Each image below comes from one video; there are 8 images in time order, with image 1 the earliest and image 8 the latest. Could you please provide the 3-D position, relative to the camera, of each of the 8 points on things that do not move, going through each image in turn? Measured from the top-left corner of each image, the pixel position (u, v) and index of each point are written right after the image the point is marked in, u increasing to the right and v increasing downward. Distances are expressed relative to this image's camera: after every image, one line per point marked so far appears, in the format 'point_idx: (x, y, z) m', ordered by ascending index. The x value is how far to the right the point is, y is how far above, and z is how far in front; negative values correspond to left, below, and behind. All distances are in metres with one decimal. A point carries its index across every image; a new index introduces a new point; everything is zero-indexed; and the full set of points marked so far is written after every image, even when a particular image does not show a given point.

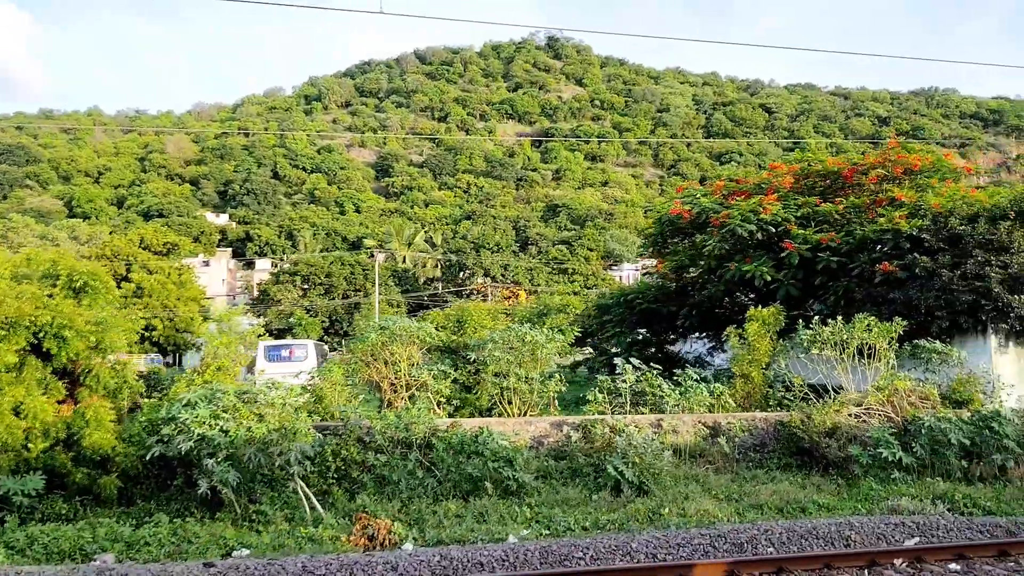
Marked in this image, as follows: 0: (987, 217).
0: (+6.7, +1.0, +12.1) m
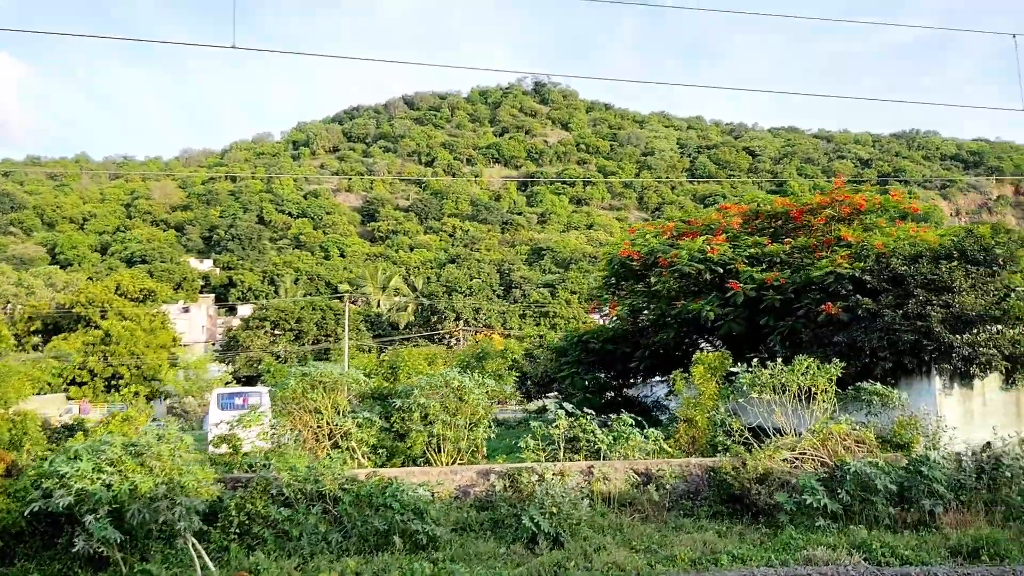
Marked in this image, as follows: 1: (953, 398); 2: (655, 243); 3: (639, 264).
0: (+5.9, +0.4, +12.0) m
1: (+6.0, -1.5, +11.7) m
2: (+2.5, +0.8, +15.1) m
3: (+2.2, +0.4, +15.3) m
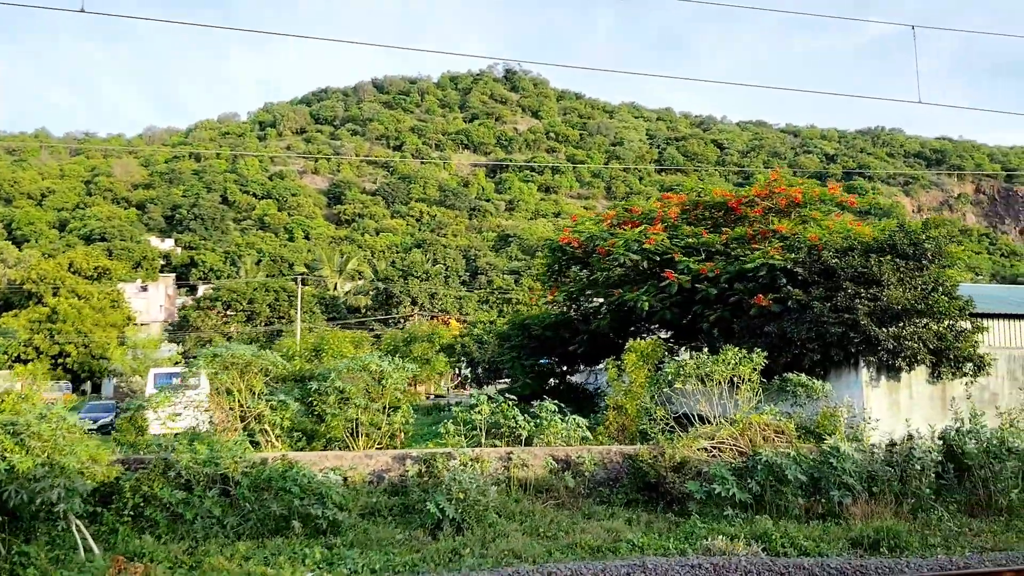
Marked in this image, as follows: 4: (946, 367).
0: (+4.9, +0.5, +12.1) m
1: (+5.1, -1.4, +11.8) m
2: (+1.4, +1.0, +15.0) m
3: (+1.2, +0.6, +15.2) m
4: (+5.9, -1.1, +11.7) m
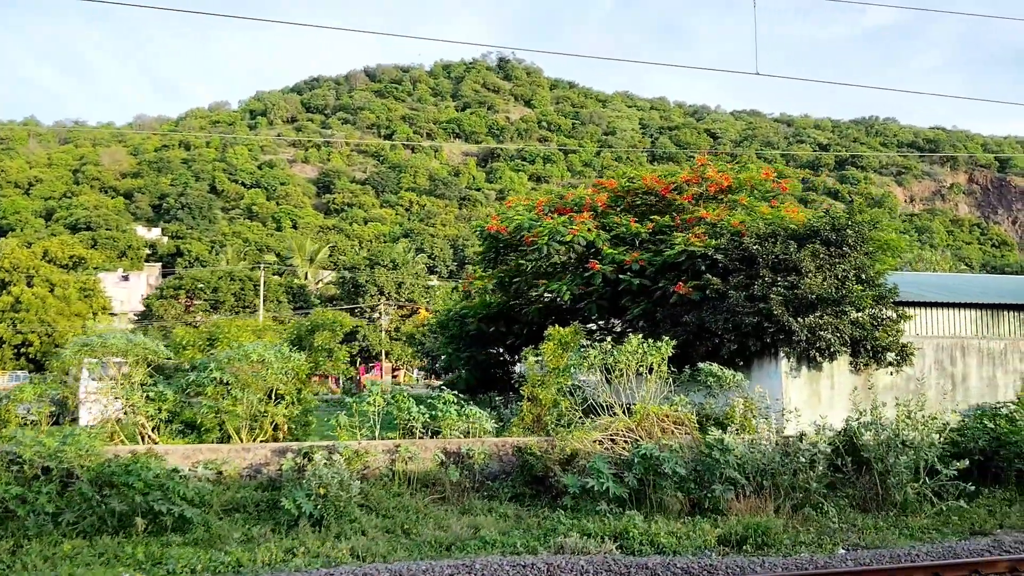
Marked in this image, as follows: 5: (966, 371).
0: (+3.7, +0.7, +11.7) m
1: (+3.8, -1.2, +11.5) m
2: (+0.2, +1.2, +14.6) m
3: (-0.1, +0.8, +14.9) m
4: (+4.7, -0.9, +11.4) m
5: (+6.5, -1.2, +12.4) m
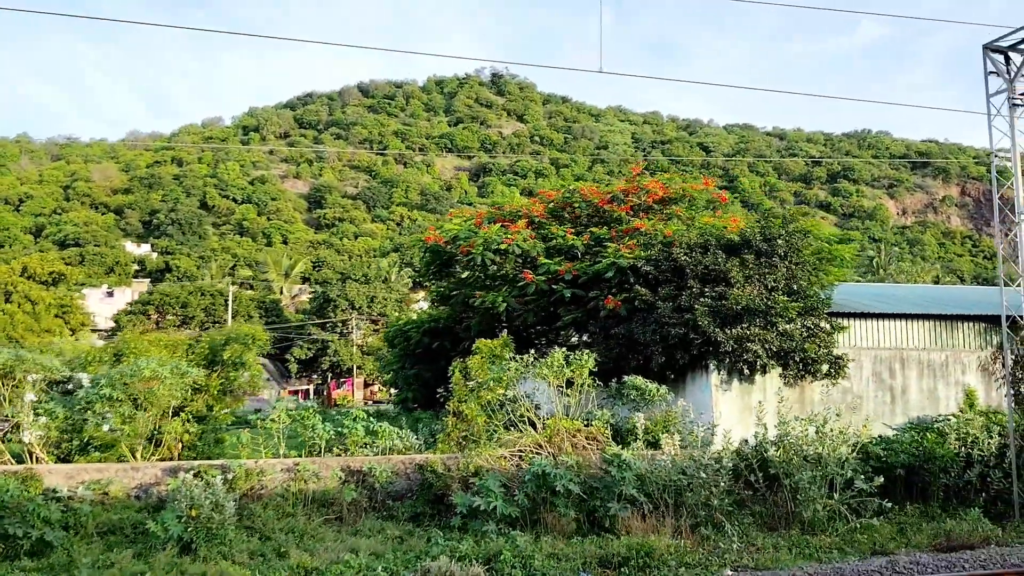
0: (+2.7, +0.6, +11.5) m
1: (+2.8, -1.4, +11.2) m
2: (-0.8, +1.0, +14.4) m
3: (-1.1, +0.6, +14.6) m
4: (+3.7, -1.1, +11.1) m
5: (+5.5, -1.4, +12.1) m
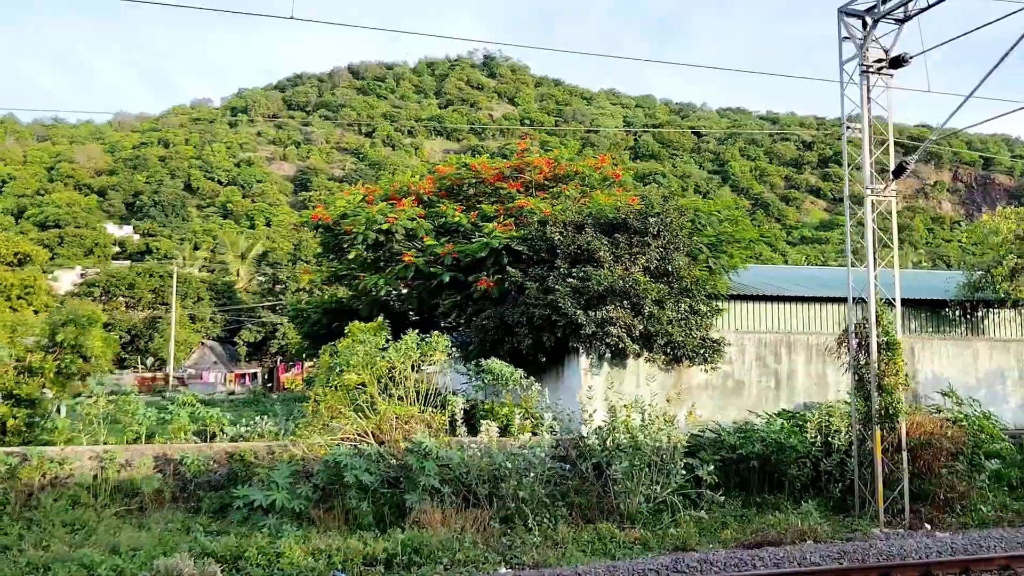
0: (+1.0, +0.8, +11.0) m
1: (+1.1, -1.1, +10.7) m
2: (-2.6, +1.3, +13.8) m
3: (-2.8, +0.9, +14.1) m
4: (+2.0, -0.8, +10.7) m
5: (+3.8, -1.1, +11.6) m
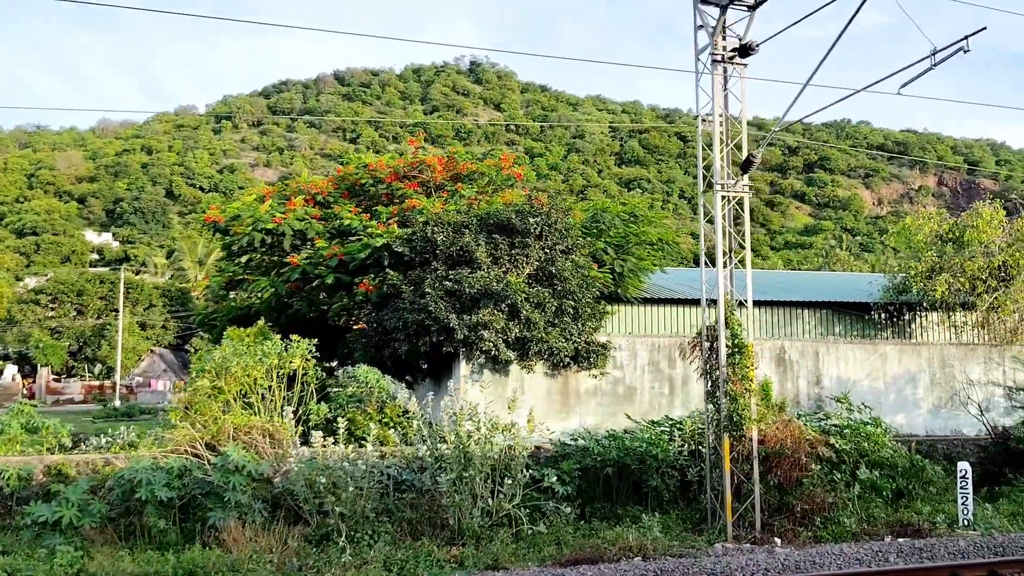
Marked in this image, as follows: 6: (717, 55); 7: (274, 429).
0: (-0.5, +0.8, +10.5) m
1: (-0.4, -1.2, +10.3) m
2: (-4.1, +1.2, +13.4) m
3: (-4.4, +0.9, +13.6) m
4: (+0.5, -0.8, +10.2) m
5: (+2.3, -1.1, +11.2) m
6: (+1.9, +2.1, +7.8) m
7: (-2.3, -1.4, +8.3) m
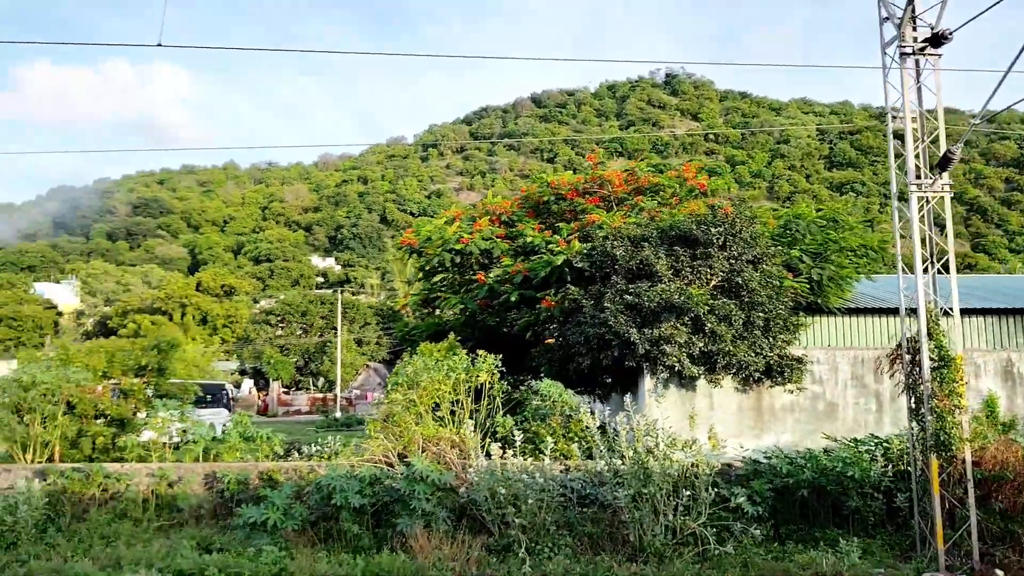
0: (+1.7, +0.6, +10.4) m
1: (+1.8, -1.3, +10.0) m
2: (-1.1, +0.9, +14.0) m
3: (-1.3, +0.6, +14.3) m
4: (+2.6, -1.0, +9.8) m
5: (+4.6, -1.2, +10.3) m
6: (+3.3, +2.0, +7.1) m
7: (-0.5, -1.5, +8.5) m
